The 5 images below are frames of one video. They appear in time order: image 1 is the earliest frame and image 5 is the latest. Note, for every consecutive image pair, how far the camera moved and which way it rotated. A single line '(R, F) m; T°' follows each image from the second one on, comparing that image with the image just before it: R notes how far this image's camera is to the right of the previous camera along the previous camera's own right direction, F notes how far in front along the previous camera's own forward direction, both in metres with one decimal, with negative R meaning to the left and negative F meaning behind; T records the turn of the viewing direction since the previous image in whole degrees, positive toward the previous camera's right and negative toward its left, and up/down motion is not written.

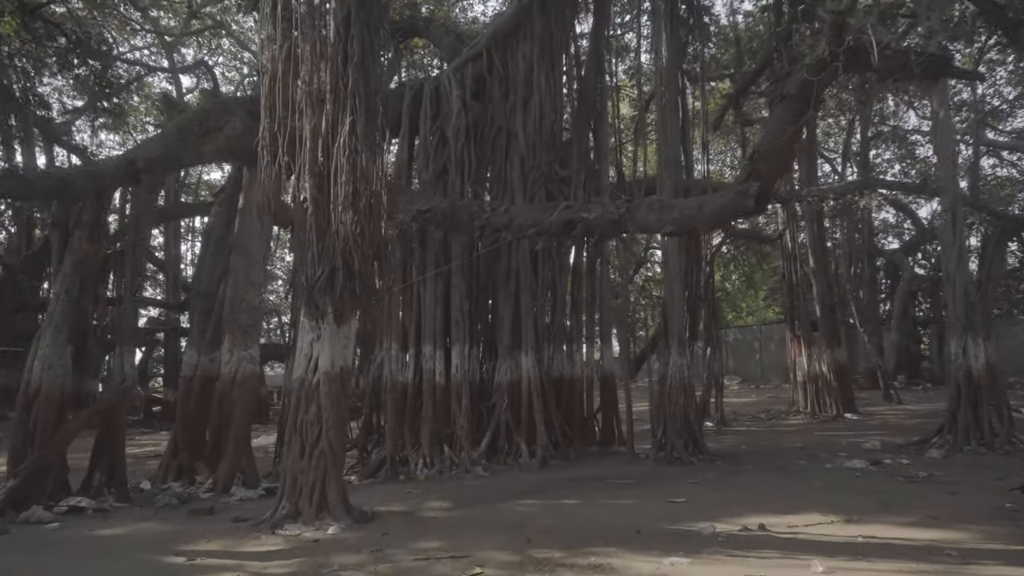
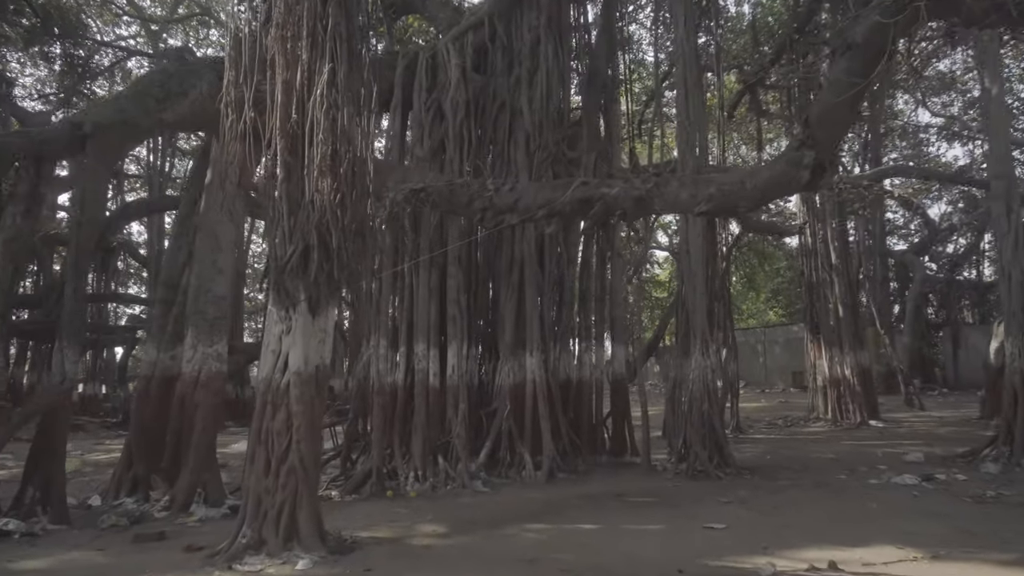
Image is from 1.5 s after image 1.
(-0.1, +0.9) m; +1°
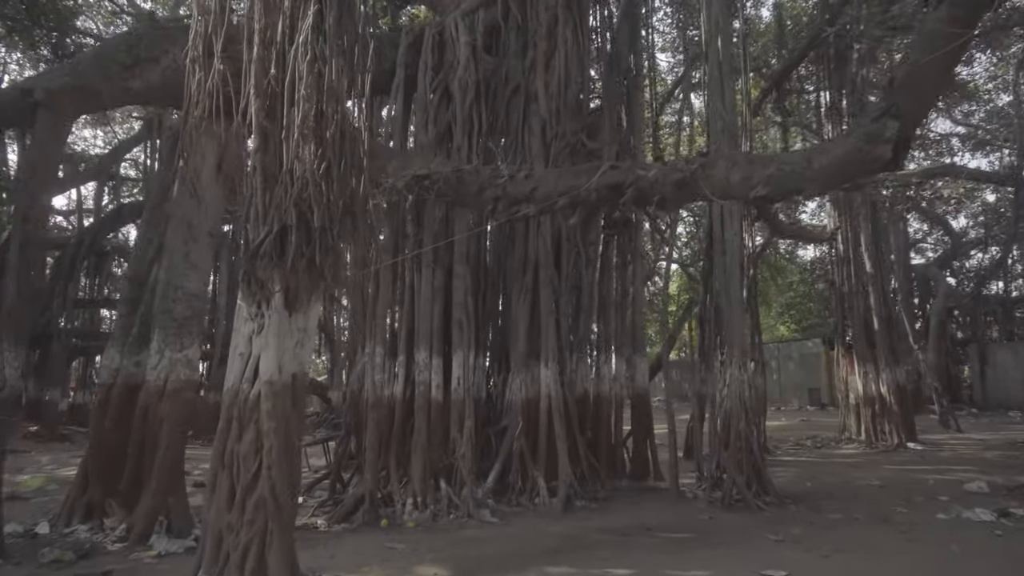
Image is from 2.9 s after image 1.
(-0.1, +0.8) m; 0°
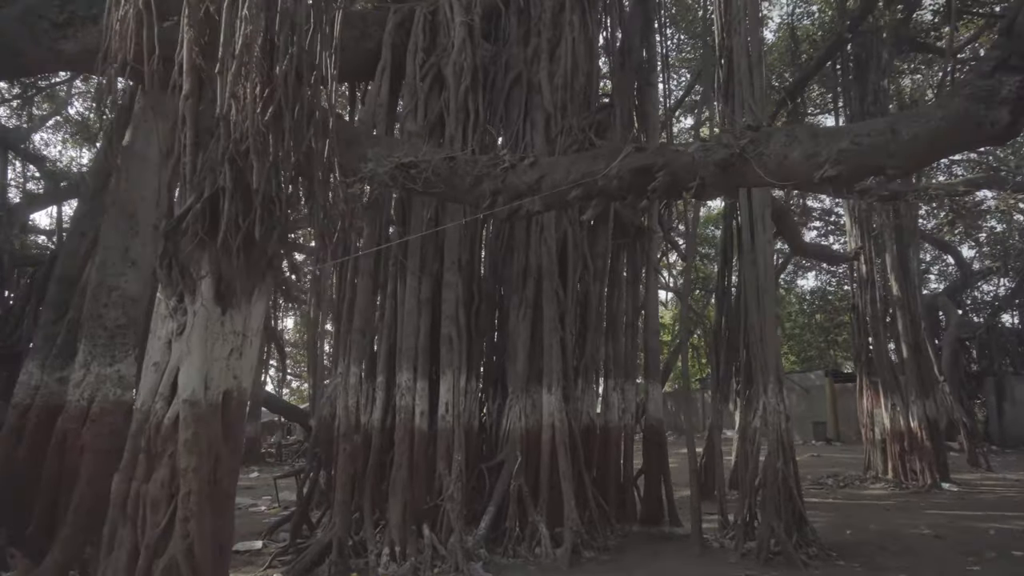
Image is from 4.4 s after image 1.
(-0.1, +0.9) m; +1°
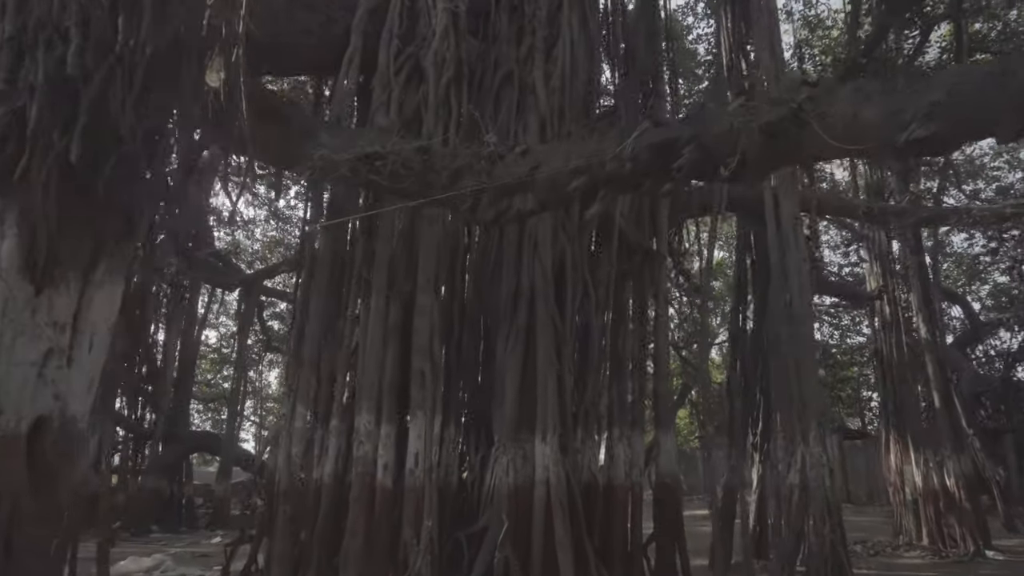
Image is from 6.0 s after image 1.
(0.0, +1.0) m; +1°
